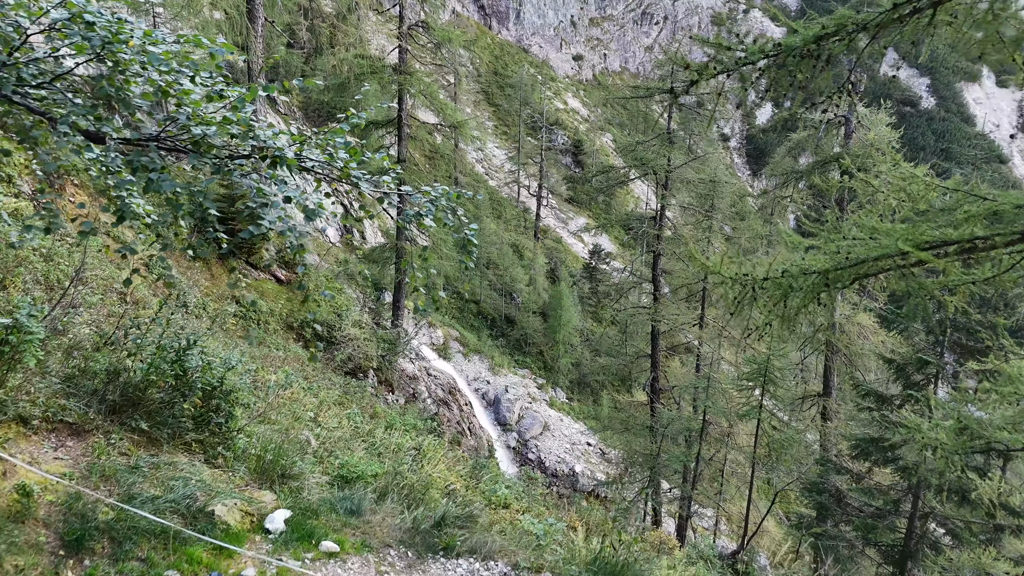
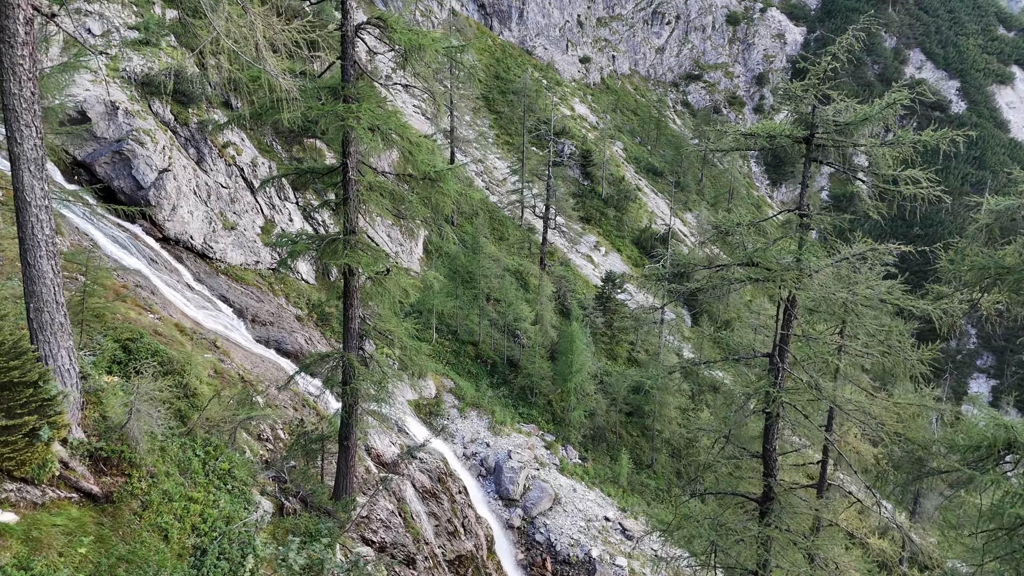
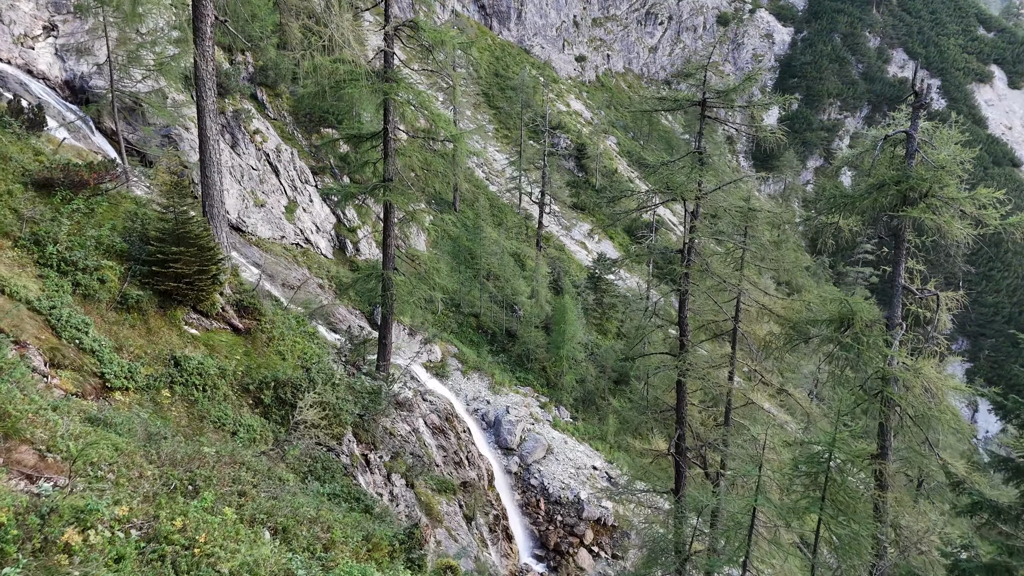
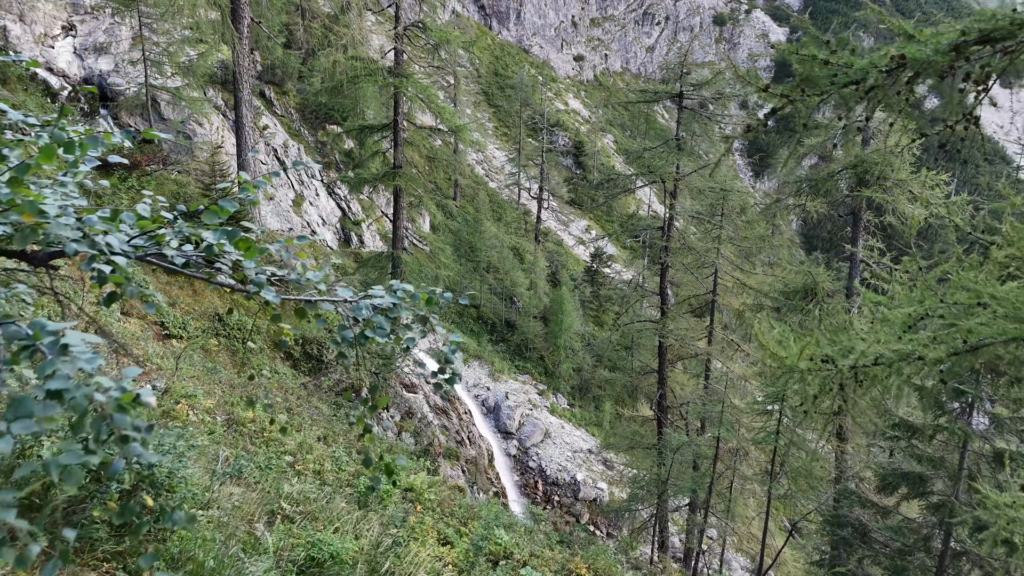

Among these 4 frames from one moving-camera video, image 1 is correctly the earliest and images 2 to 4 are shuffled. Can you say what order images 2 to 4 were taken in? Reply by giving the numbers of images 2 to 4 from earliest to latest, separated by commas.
4, 3, 2
